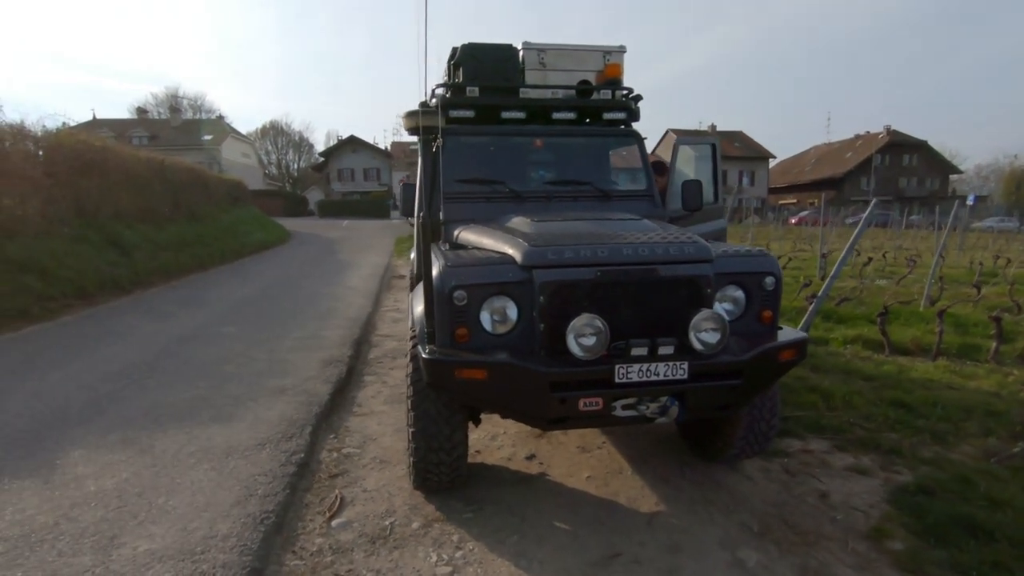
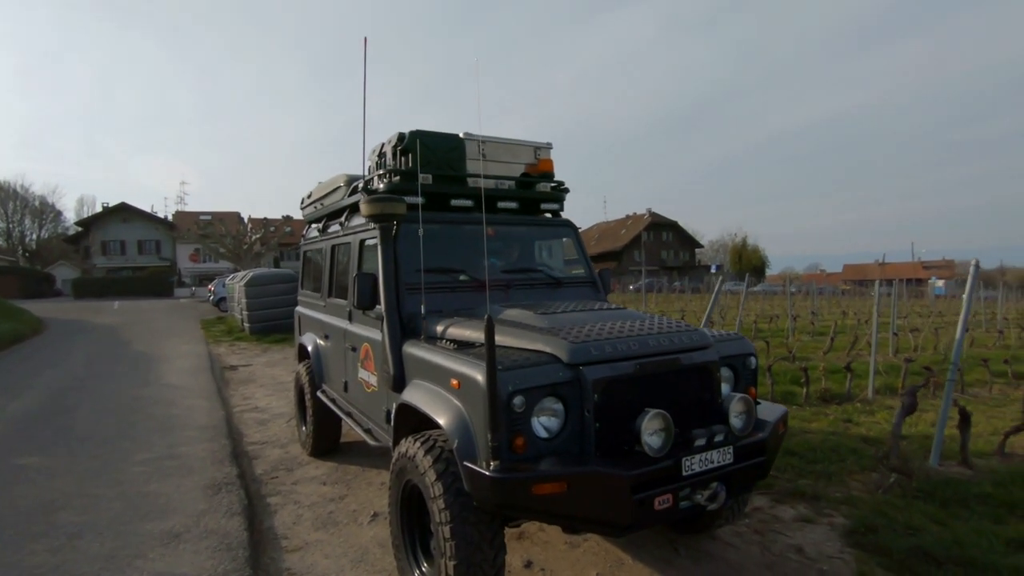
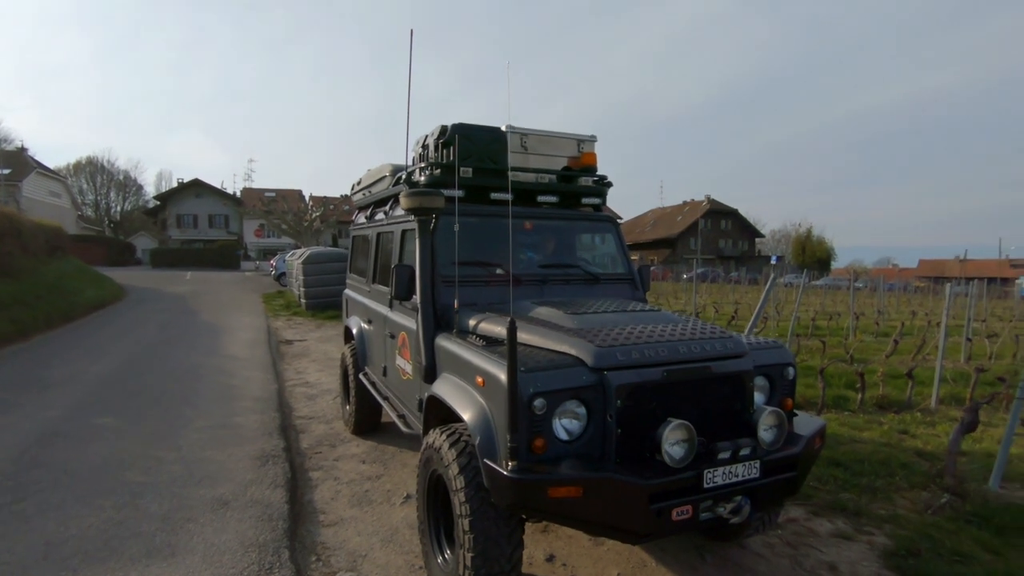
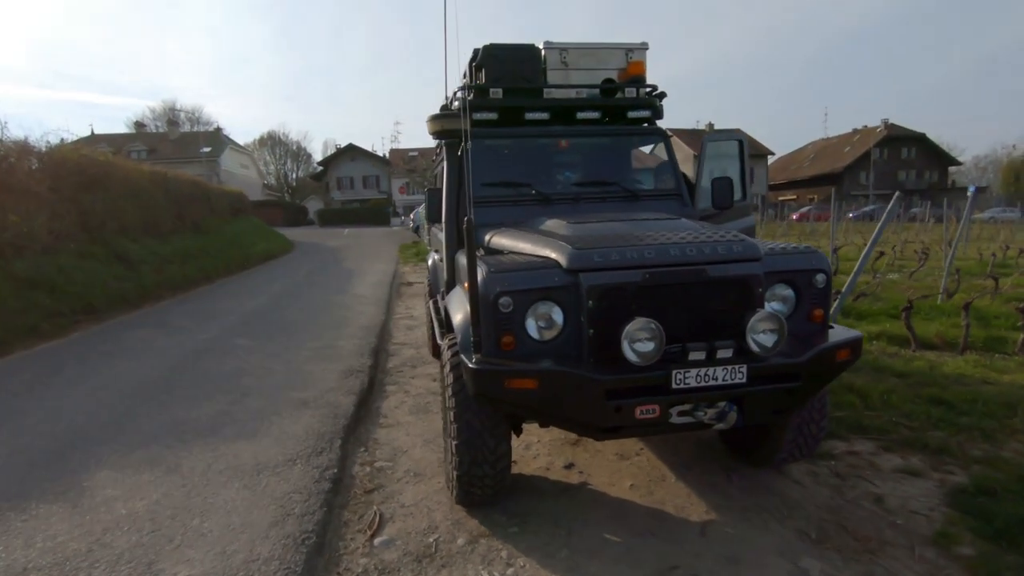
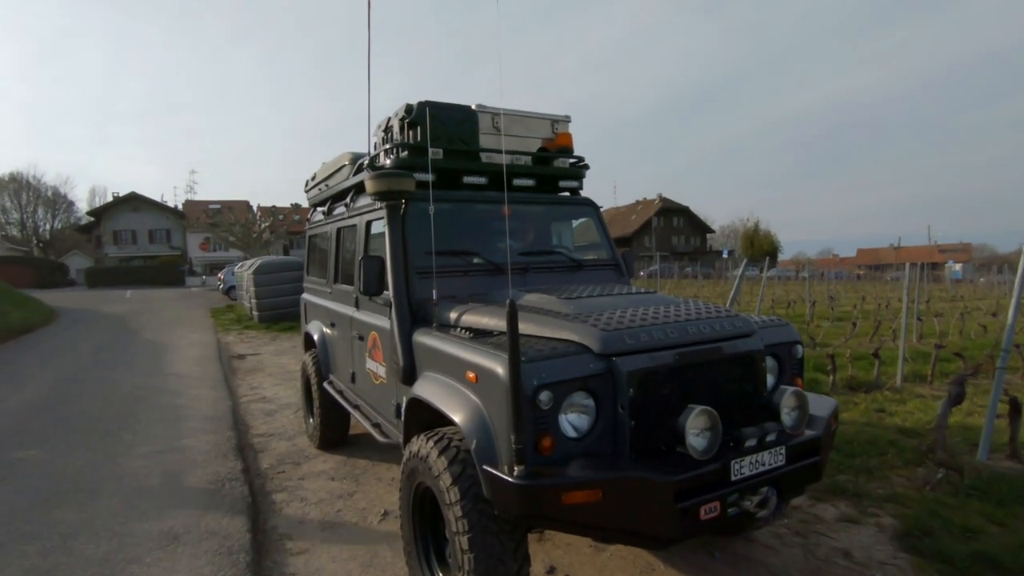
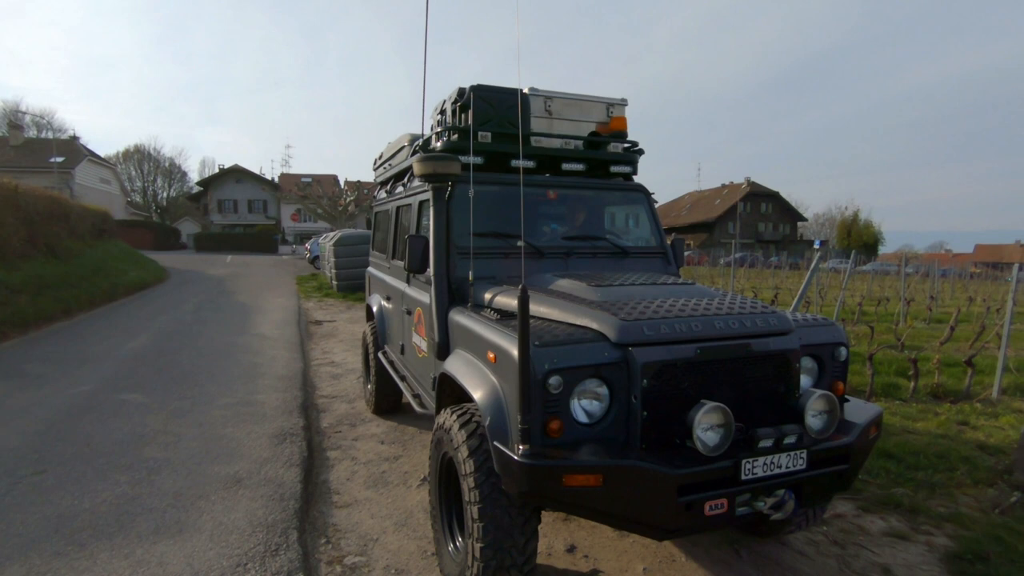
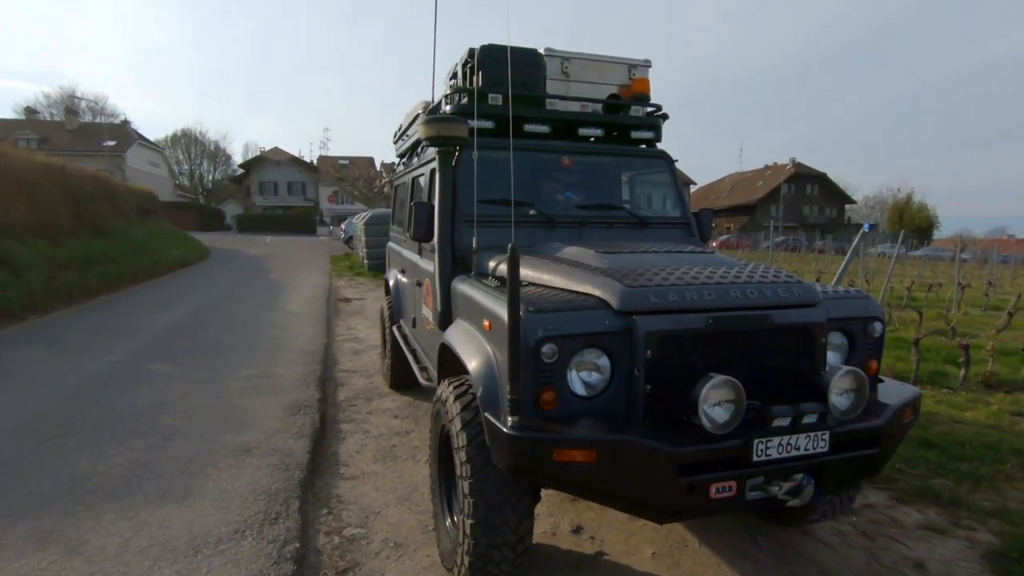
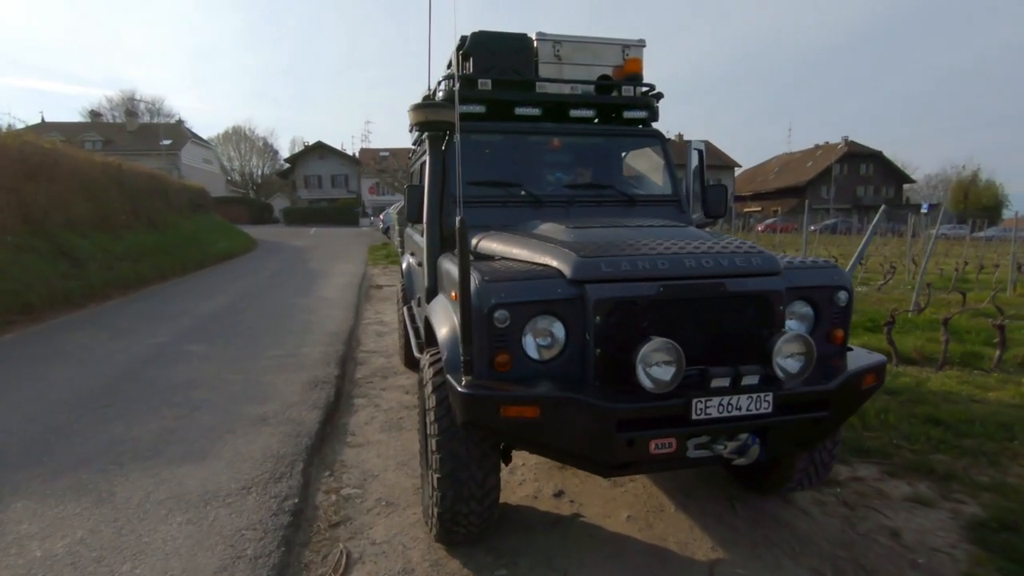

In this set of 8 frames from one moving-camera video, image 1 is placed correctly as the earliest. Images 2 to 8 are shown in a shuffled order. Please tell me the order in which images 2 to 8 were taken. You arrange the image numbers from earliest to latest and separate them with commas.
4, 8, 7, 6, 3, 2, 5
